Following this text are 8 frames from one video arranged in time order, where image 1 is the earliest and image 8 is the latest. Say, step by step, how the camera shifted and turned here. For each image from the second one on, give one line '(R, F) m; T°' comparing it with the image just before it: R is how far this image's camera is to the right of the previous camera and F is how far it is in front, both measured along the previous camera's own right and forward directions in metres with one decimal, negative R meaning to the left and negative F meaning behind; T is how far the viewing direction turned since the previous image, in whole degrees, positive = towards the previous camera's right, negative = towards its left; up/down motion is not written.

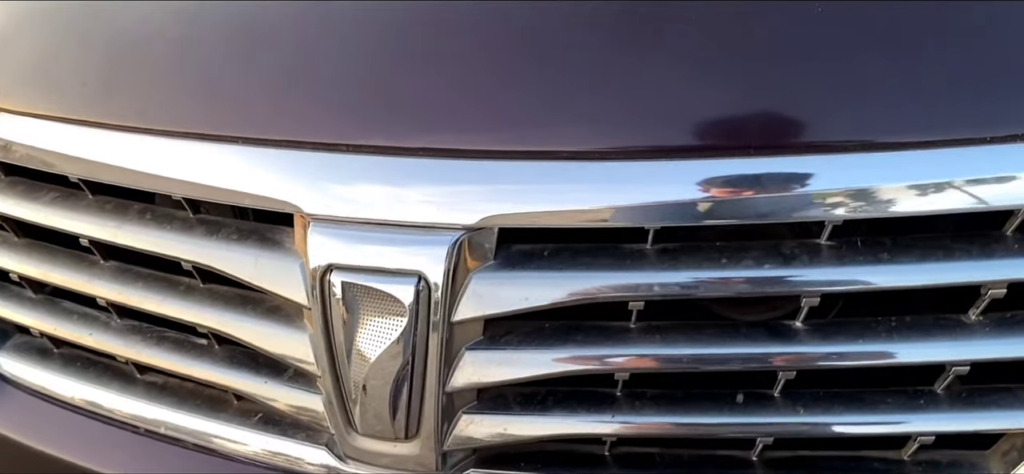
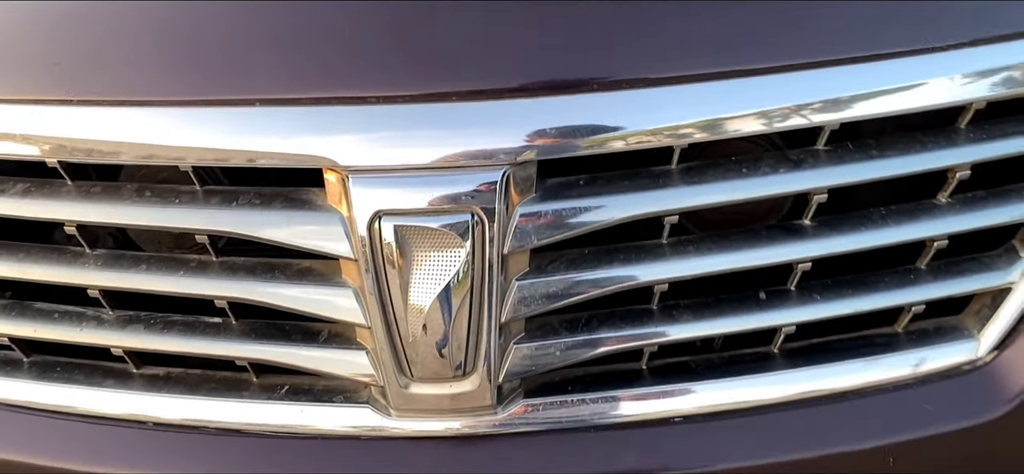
(-0.2, 0.0) m; +13°
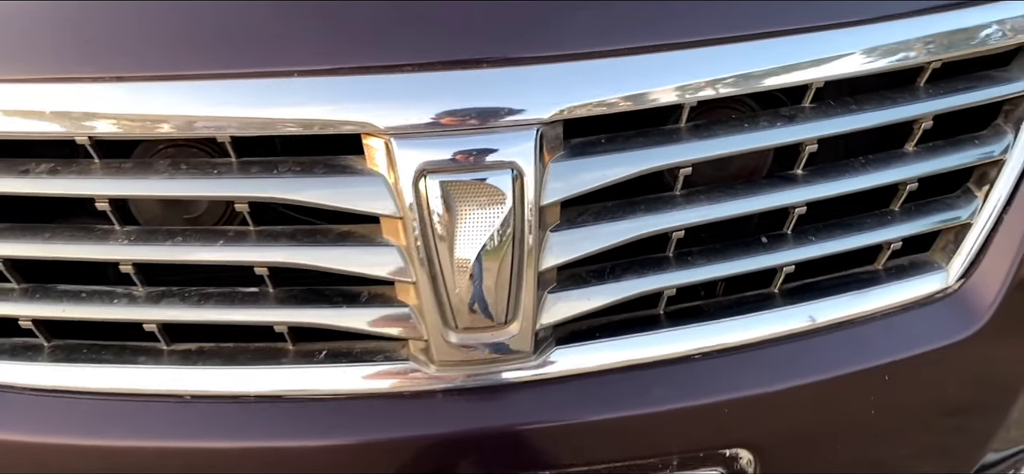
(-0.1, 0.0) m; +7°
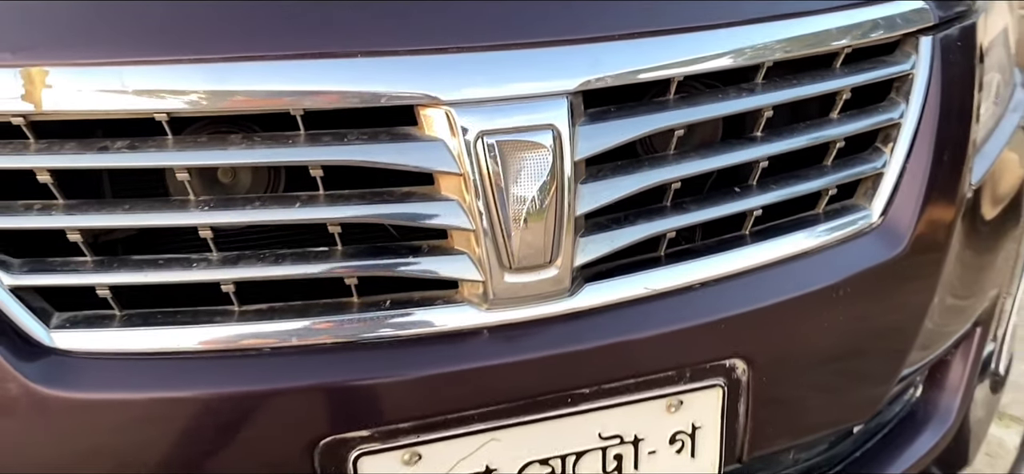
(-0.3, -0.1) m; +11°
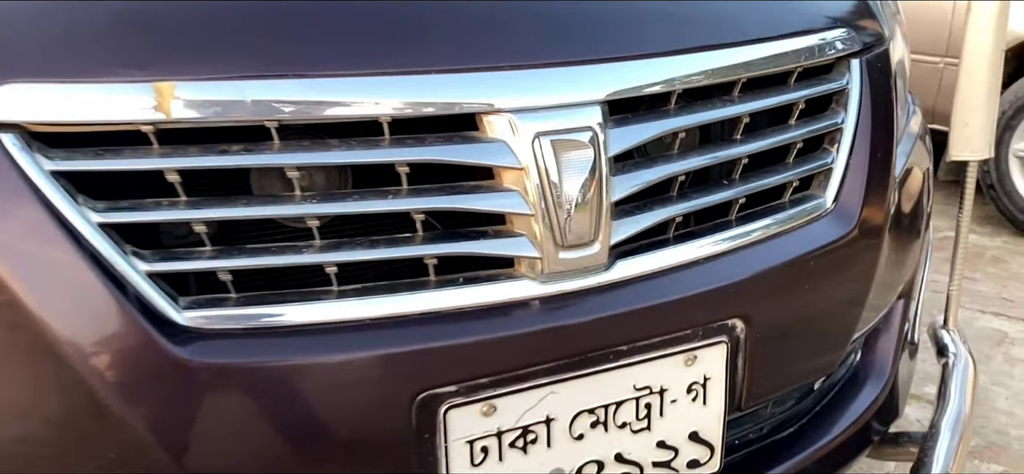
(-0.2, -0.2) m; +8°
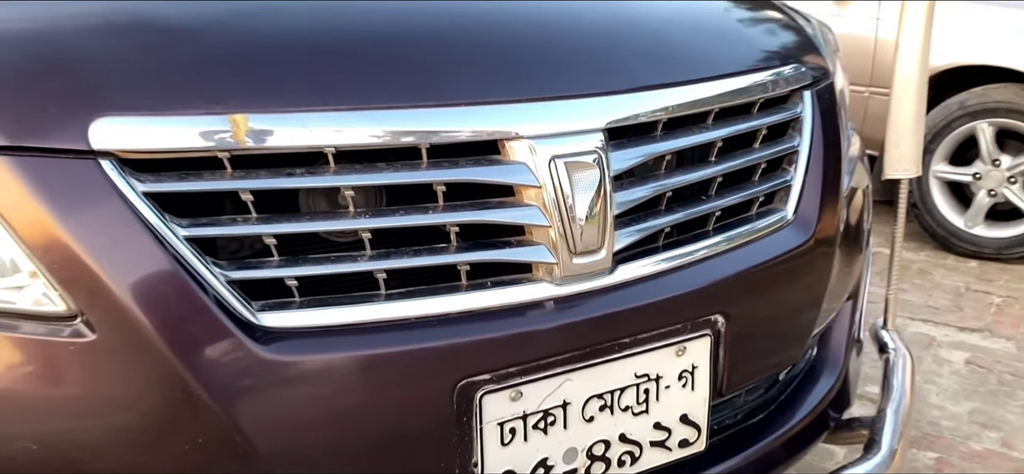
(-0.1, -0.2) m; +4°
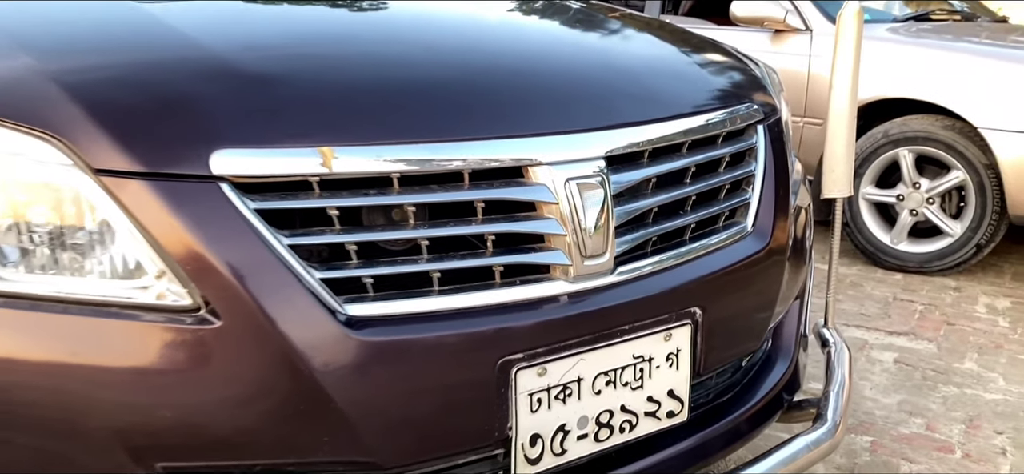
(-0.2, -0.3) m; +4°
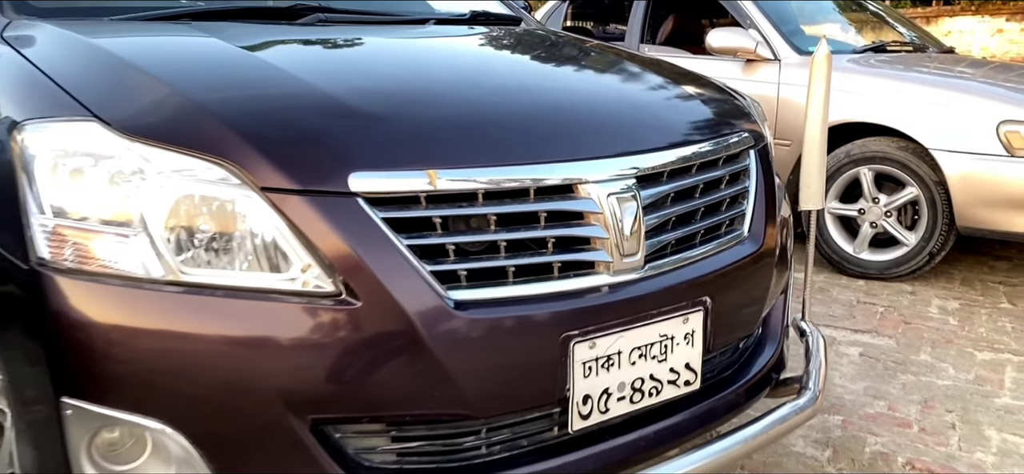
(-0.2, -0.5) m; +2°
